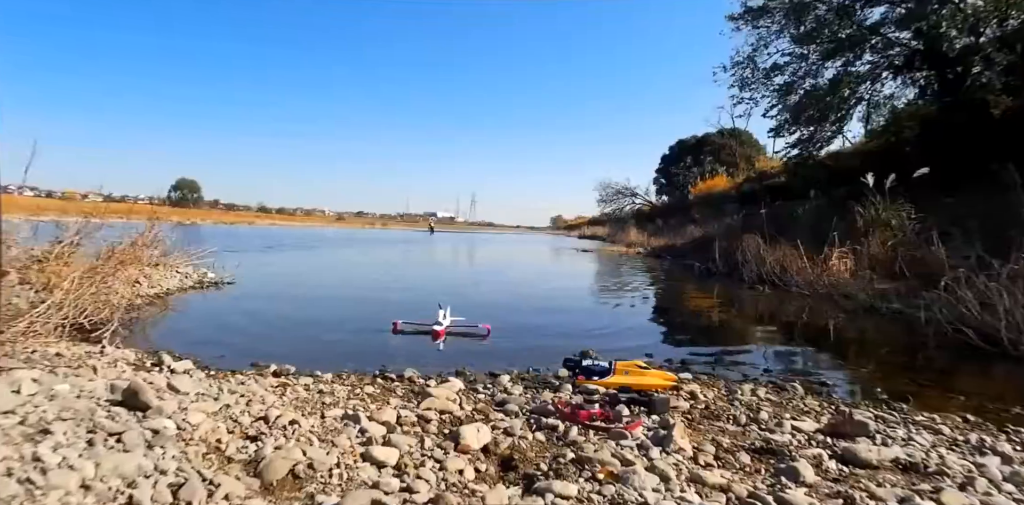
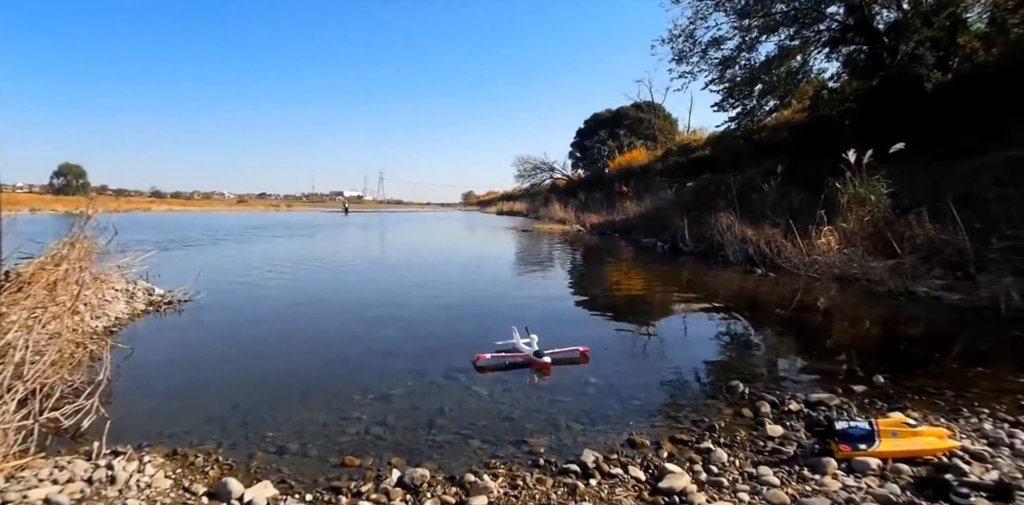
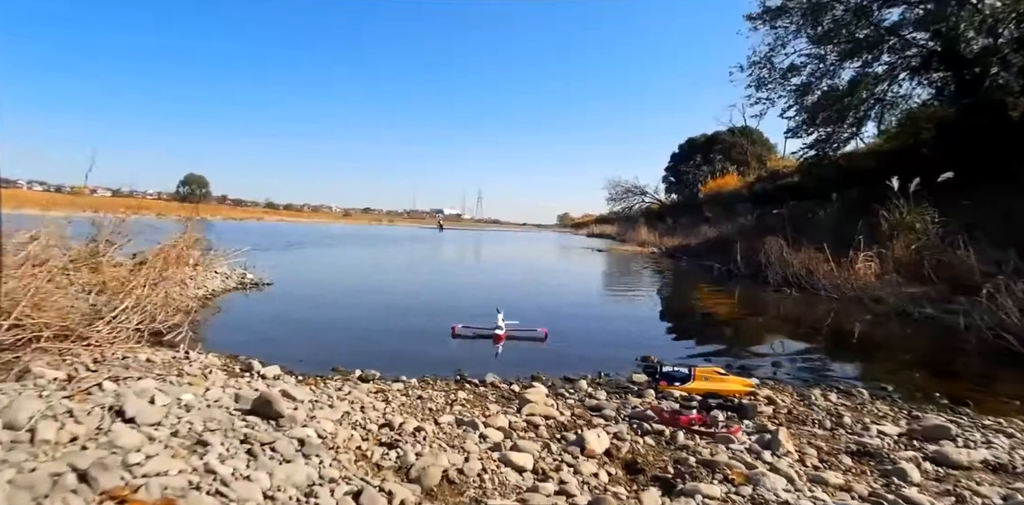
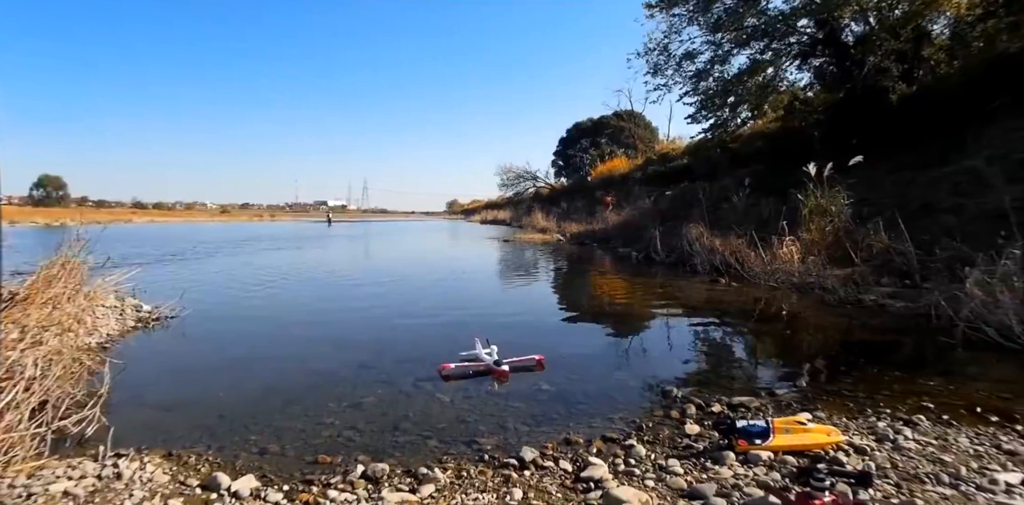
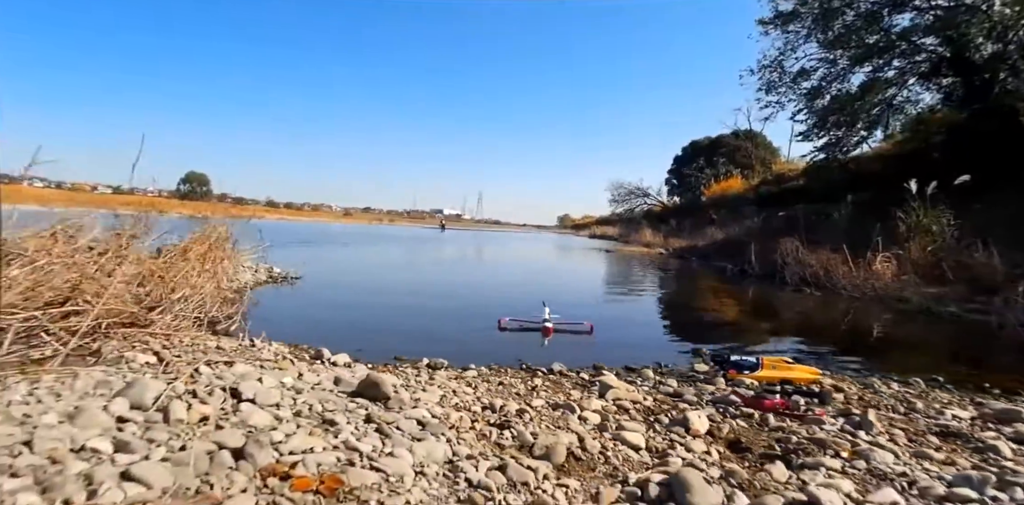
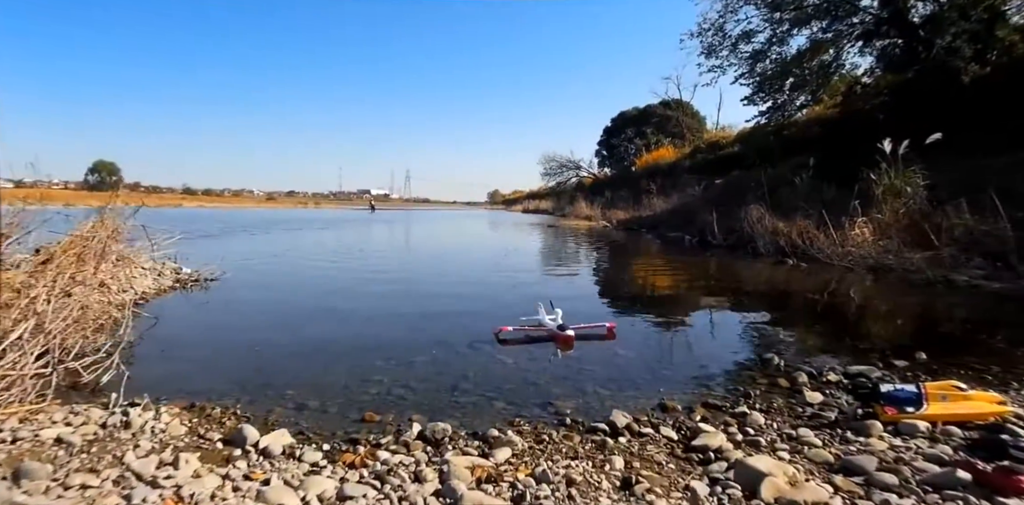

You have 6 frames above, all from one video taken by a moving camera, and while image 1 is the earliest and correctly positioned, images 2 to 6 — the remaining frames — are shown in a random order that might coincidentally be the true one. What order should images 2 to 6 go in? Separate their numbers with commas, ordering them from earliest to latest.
3, 5, 6, 2, 4
